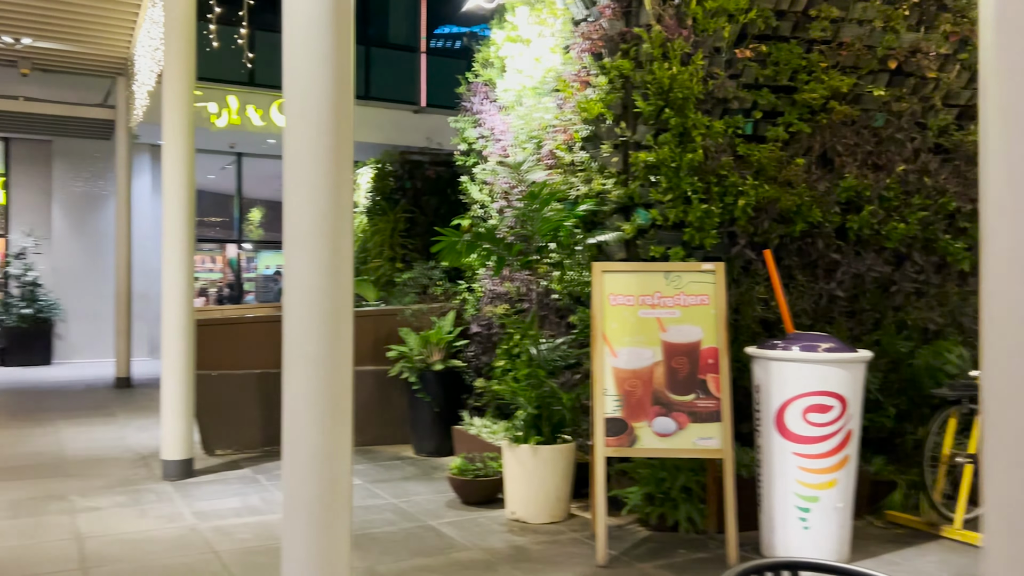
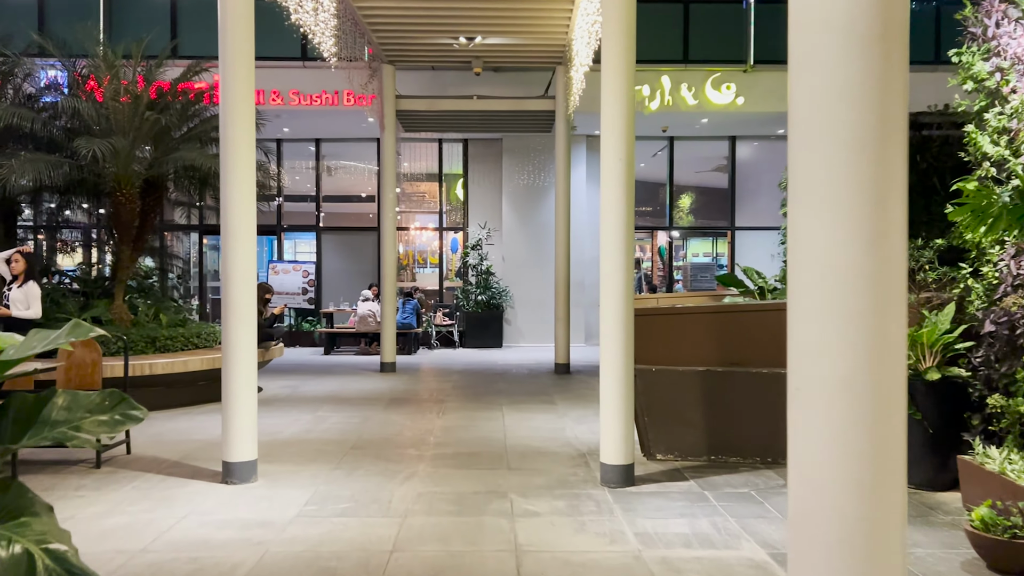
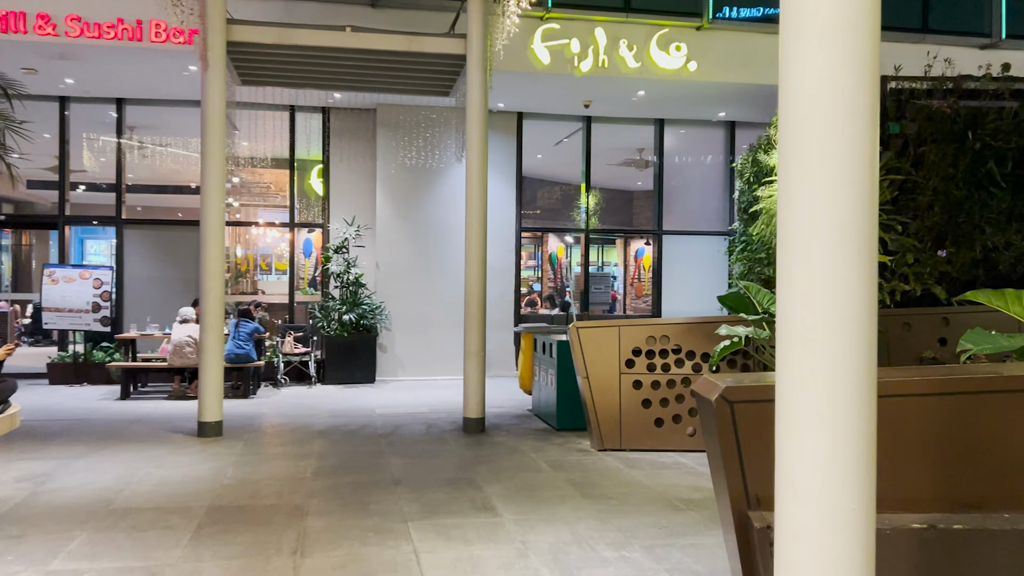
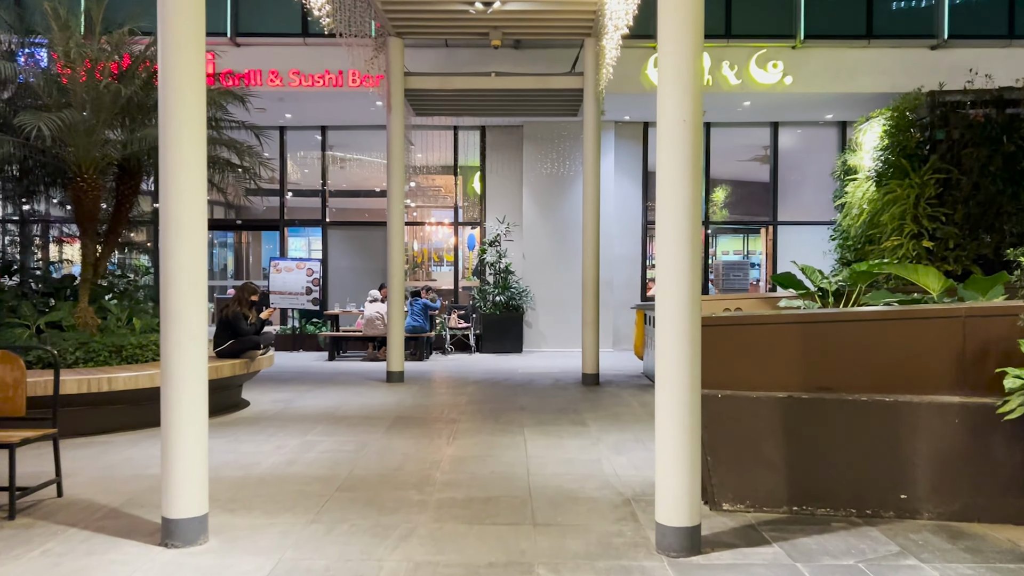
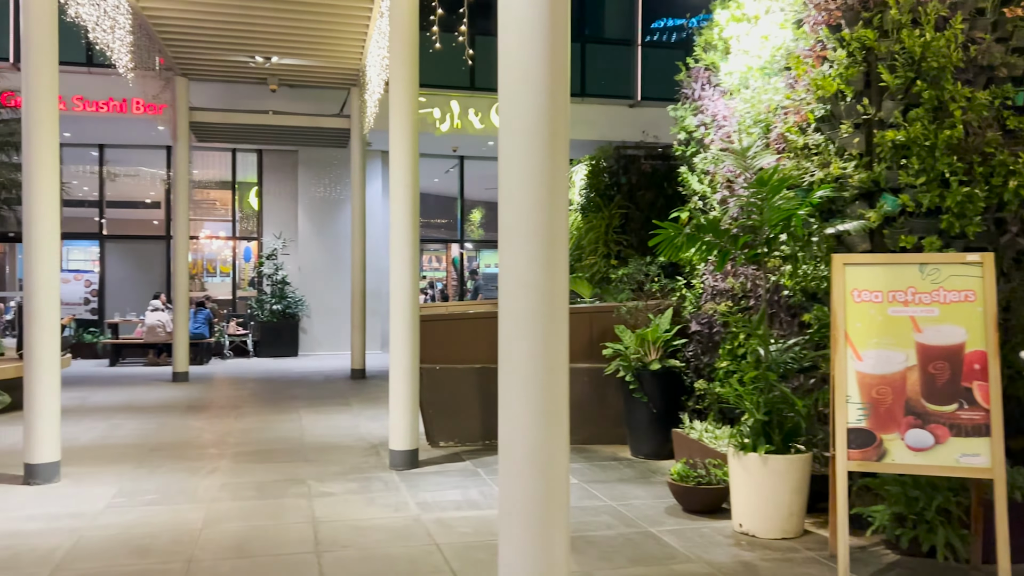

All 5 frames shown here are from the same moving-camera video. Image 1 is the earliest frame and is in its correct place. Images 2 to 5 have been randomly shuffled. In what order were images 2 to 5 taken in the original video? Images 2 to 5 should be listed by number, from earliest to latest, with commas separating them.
5, 2, 4, 3
